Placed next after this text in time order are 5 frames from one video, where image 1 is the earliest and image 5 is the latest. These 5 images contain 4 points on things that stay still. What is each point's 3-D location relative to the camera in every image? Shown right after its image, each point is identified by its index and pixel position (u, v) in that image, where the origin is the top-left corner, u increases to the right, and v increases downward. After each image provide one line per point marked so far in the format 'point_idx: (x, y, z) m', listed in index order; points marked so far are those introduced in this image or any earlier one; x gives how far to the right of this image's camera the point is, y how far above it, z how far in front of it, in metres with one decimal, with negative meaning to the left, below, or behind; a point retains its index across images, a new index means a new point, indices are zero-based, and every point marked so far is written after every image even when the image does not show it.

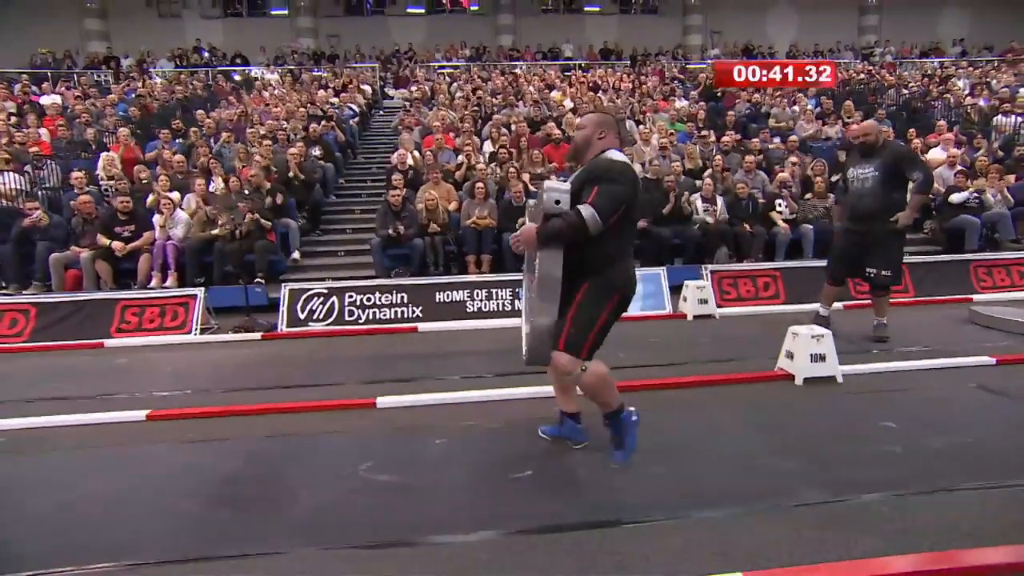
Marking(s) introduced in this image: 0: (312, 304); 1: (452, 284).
0: (-2.4, -0.2, +7.6) m
1: (-0.7, 0.0, +7.8) m
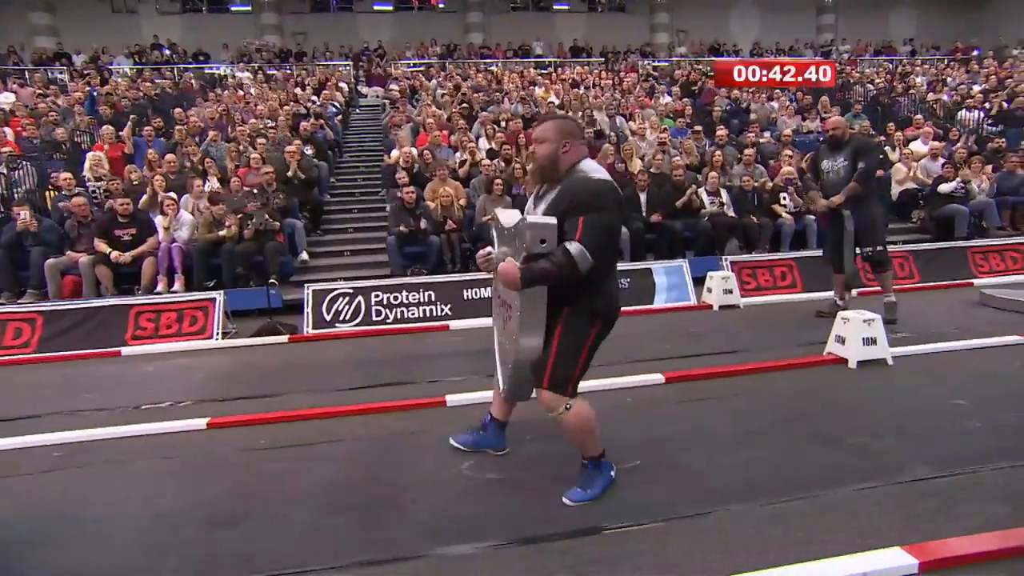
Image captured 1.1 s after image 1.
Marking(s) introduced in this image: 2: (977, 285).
0: (-2.1, -0.2, +7.4) m
1: (-0.4, +0.1, +7.7) m
2: (+6.2, 0.0, +8.4) m
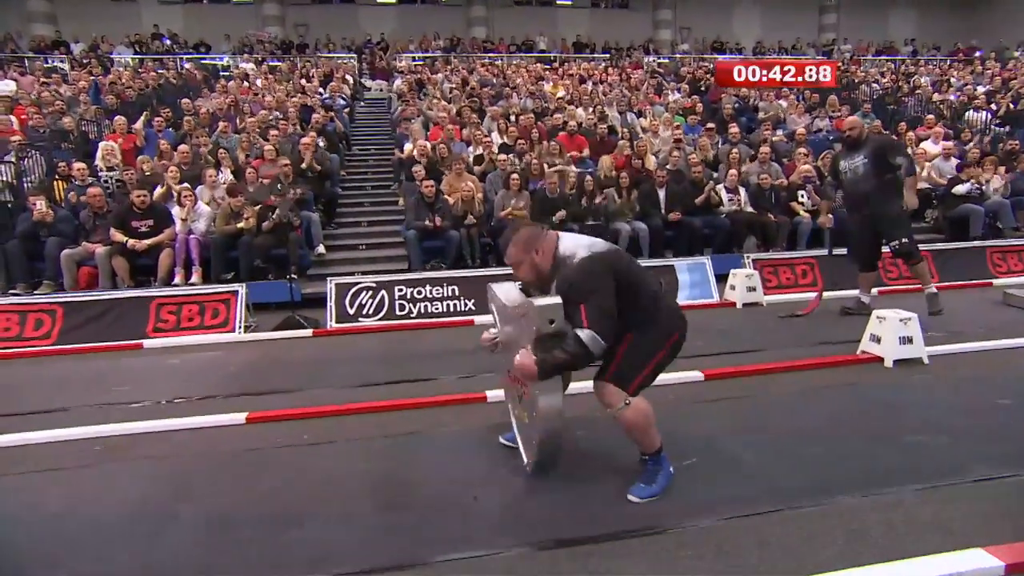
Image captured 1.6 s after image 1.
0: (-1.8, -0.1, +7.3) m
1: (-0.1, +0.1, +7.7) m
2: (+6.5, 0.0, +8.4) m
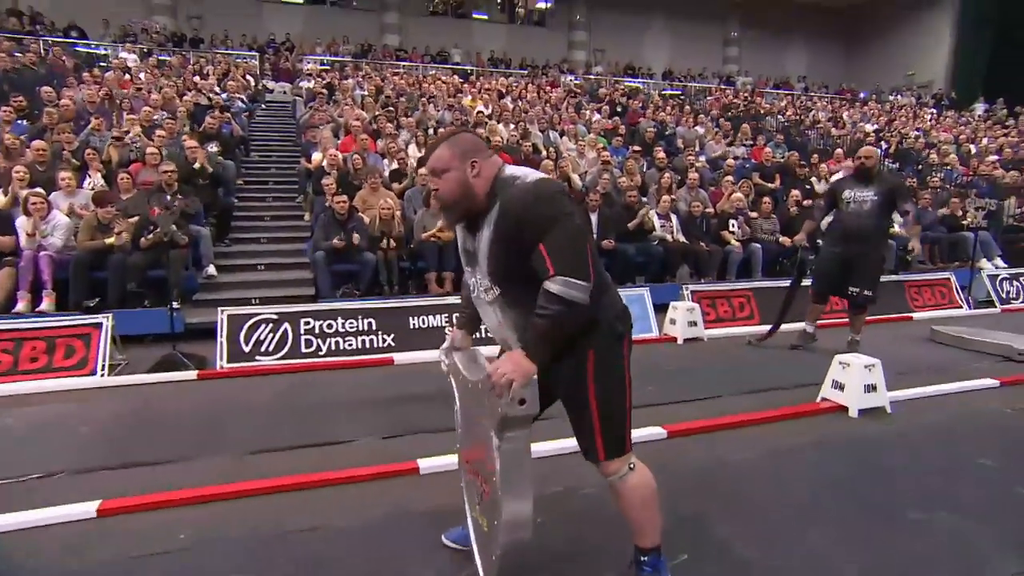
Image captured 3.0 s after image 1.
0: (-2.5, -0.4, +6.2) m
1: (-0.9, -0.2, +6.8) m
2: (+5.5, -0.4, +8.5) m
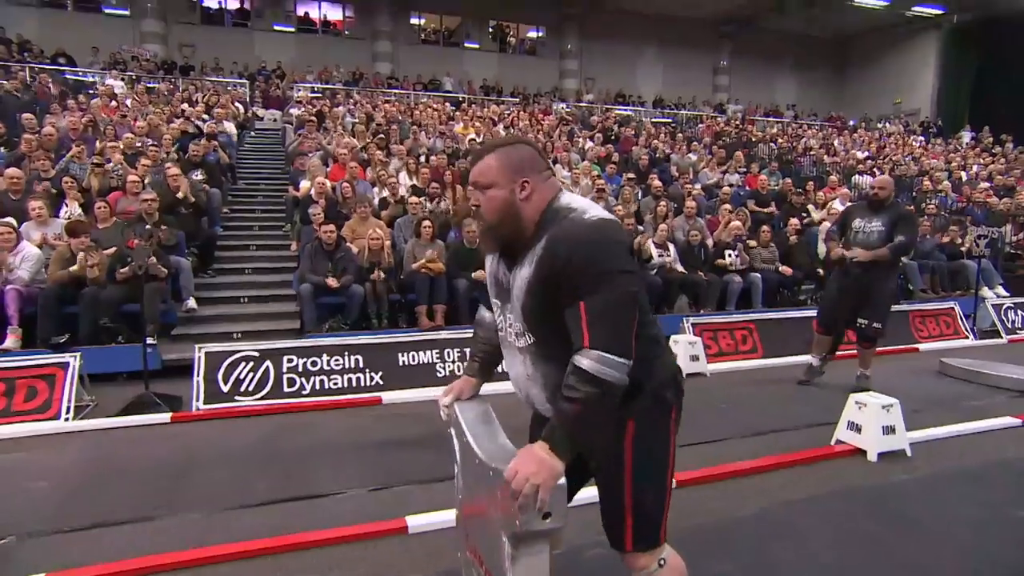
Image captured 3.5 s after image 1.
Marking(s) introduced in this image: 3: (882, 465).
0: (-2.6, -0.8, +5.8) m
1: (-1.0, -0.6, +6.5) m
2: (+5.4, -0.8, +8.3) m
3: (+2.7, -1.3, +4.5) m
